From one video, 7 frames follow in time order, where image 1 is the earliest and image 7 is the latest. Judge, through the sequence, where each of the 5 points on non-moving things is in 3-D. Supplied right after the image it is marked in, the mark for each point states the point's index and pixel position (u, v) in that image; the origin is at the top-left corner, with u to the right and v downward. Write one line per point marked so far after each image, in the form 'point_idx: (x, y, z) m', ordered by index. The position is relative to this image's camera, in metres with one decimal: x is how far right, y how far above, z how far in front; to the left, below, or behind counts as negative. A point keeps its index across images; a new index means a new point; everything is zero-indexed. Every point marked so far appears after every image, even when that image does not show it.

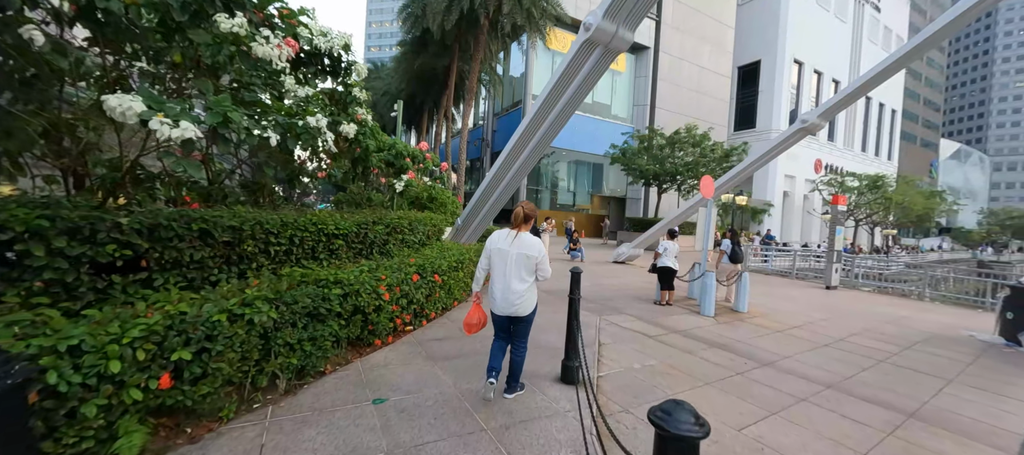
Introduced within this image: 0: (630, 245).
0: (+4.1, -0.6, +13.4) m
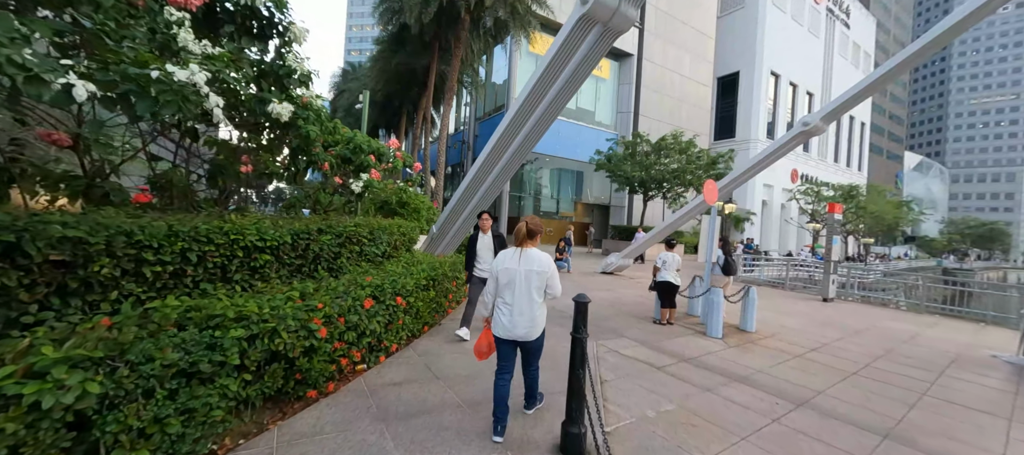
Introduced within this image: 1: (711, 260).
0: (+3.5, -0.9, +12.6) m
1: (+3.6, -0.6, +6.9) m
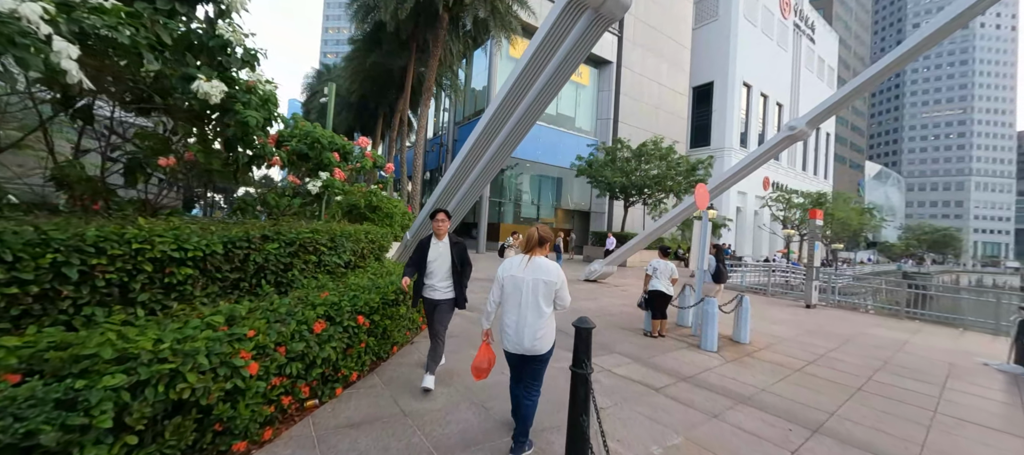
0: (+2.9, -1.1, +12.3) m
1: (+3.3, -0.7, +6.5) m
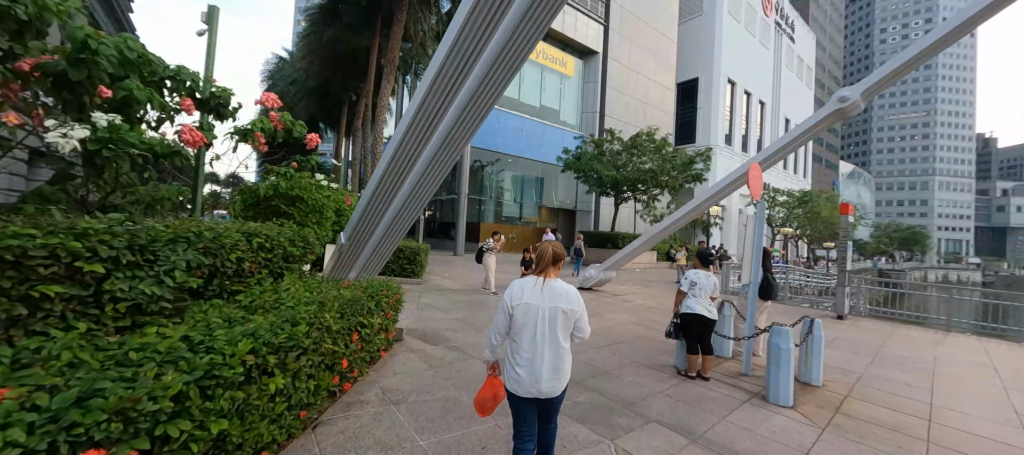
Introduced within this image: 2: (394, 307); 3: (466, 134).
0: (+2.4, -1.1, +10.4) m
1: (+3.0, -0.7, +4.7) m
2: (-1.5, -1.0, +4.6) m
3: (-0.6, +1.0, +4.1) m
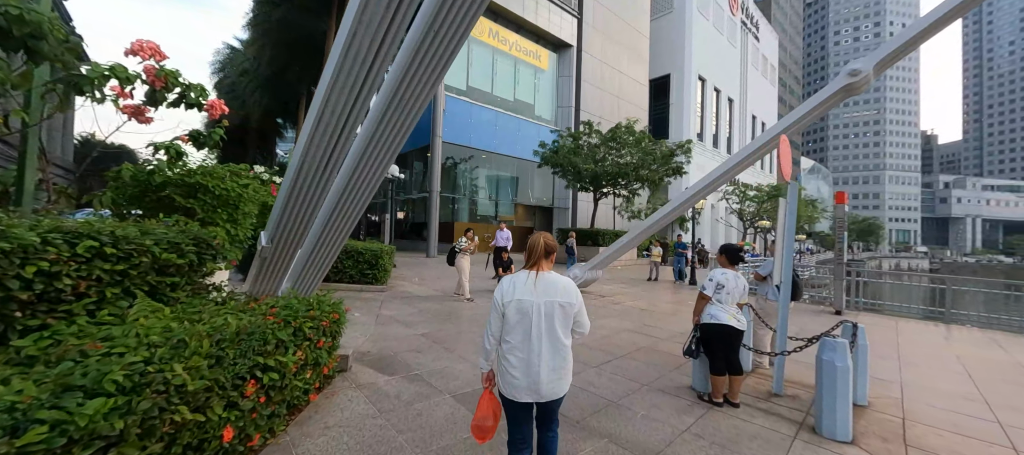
0: (+1.8, -0.9, +9.5) m
1: (+2.8, -0.5, +3.9) m
2: (-1.7, -1.0, +3.5) m
3: (-0.8, +1.1, +3.1) m
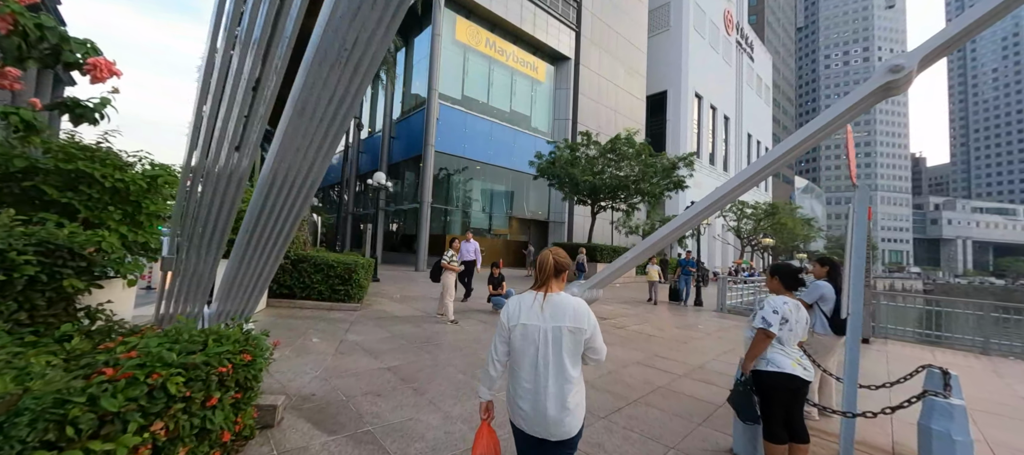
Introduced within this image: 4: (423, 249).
0: (+1.6, -1.3, +8.6) m
1: (+2.7, -0.7, +3.0) m
2: (-1.8, -1.0, +2.5) m
3: (-0.9, +1.0, +2.2) m
4: (-4.7, -1.1, +19.9) m
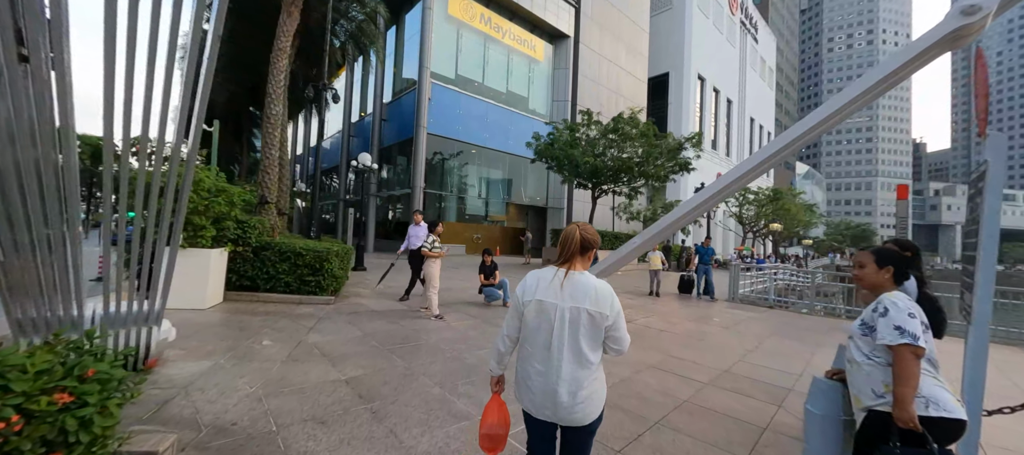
0: (+1.5, -0.9, +7.8) m
1: (+2.6, -0.5, +2.2) m
2: (-1.9, -0.9, +1.7) m
3: (-1.0, +1.2, +1.3) m
4: (-4.9, -0.4, +19.0) m
